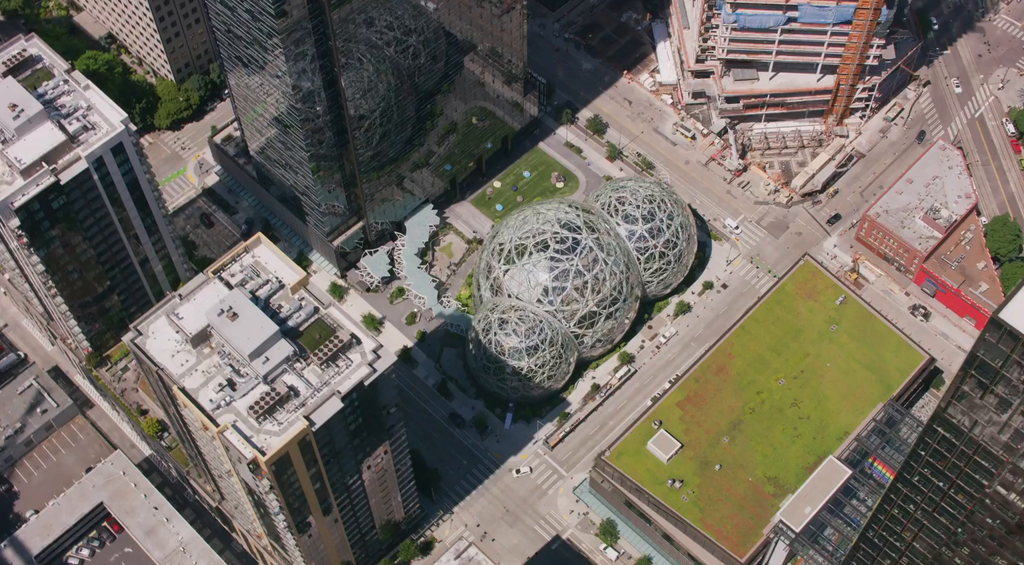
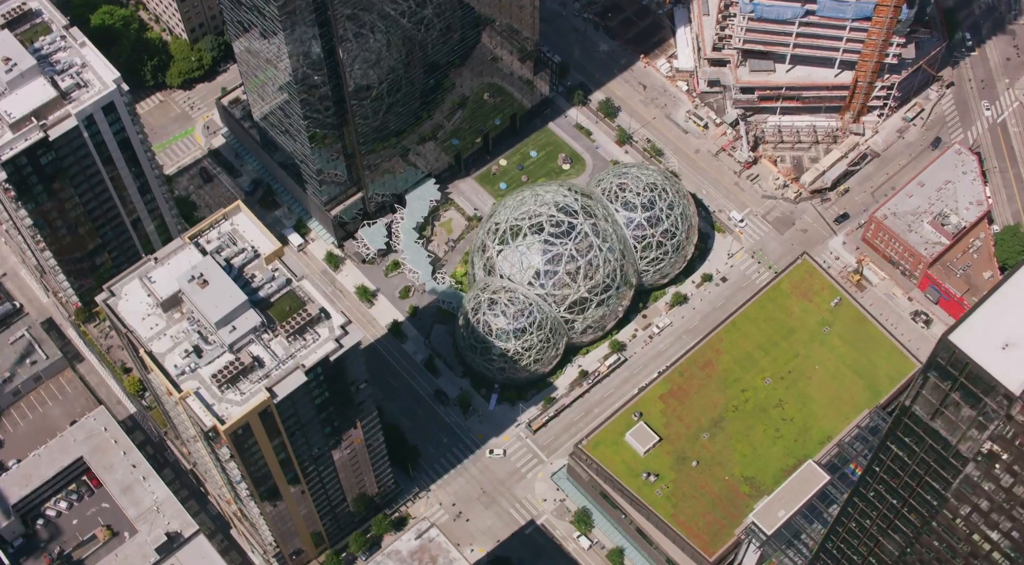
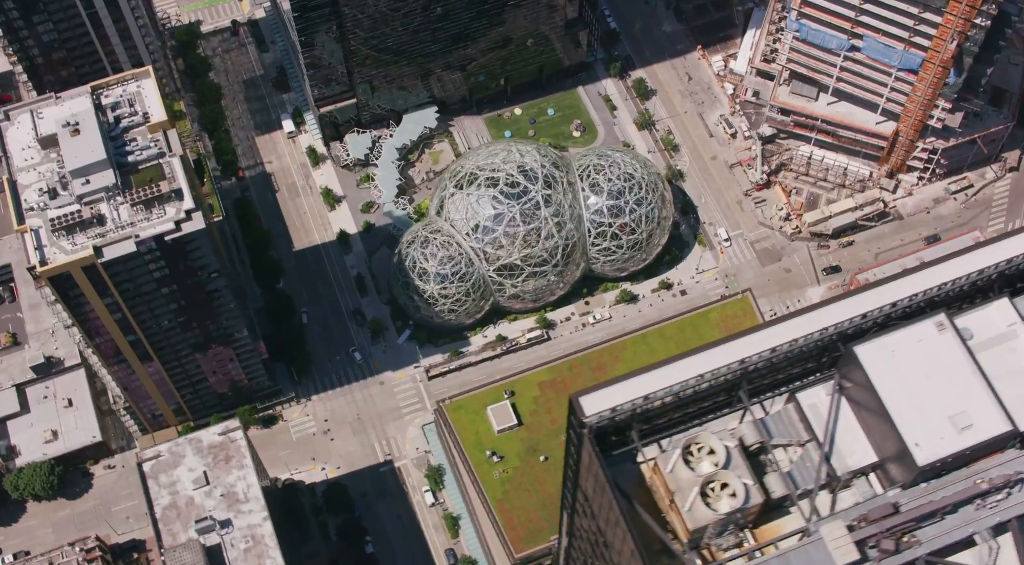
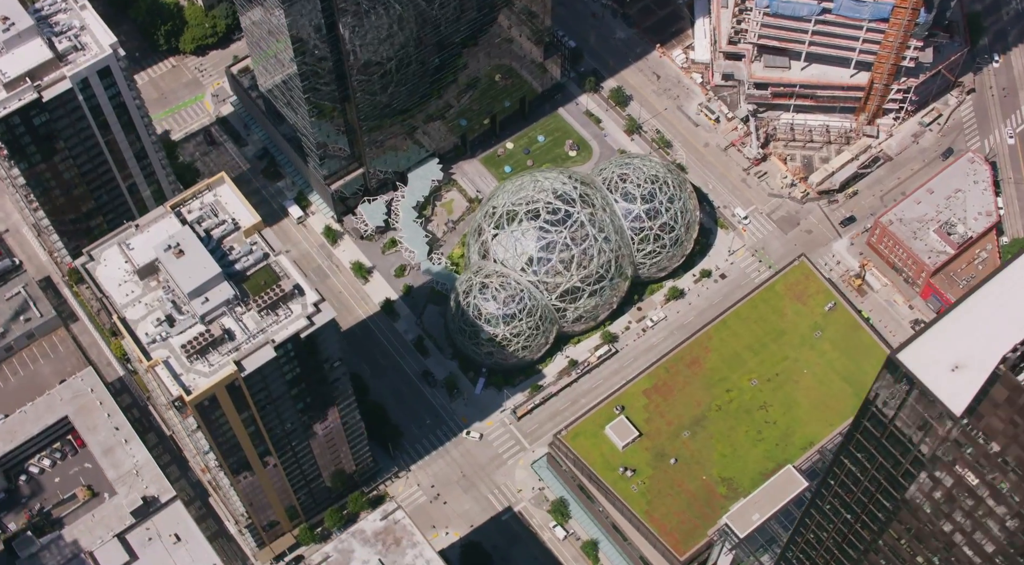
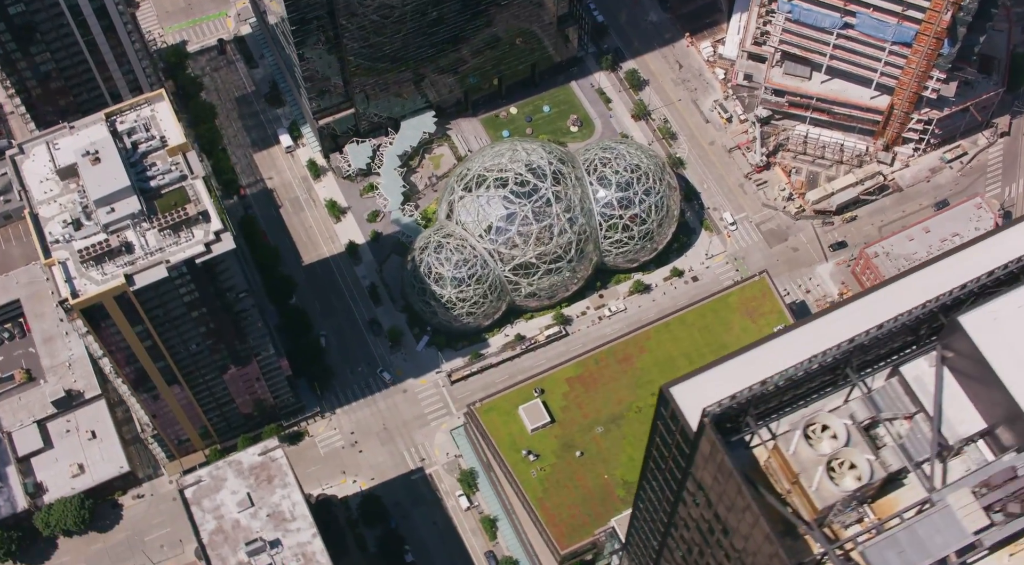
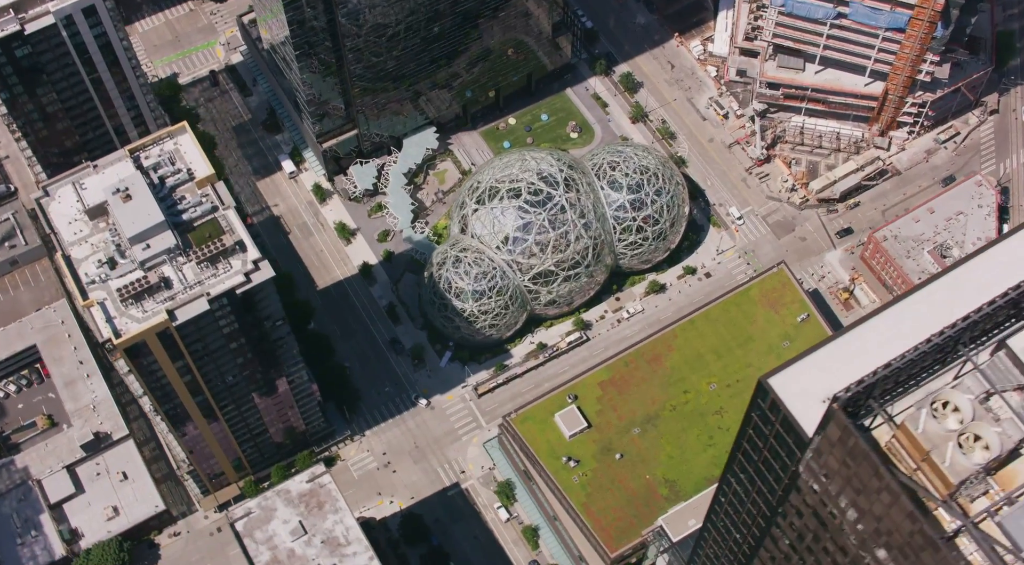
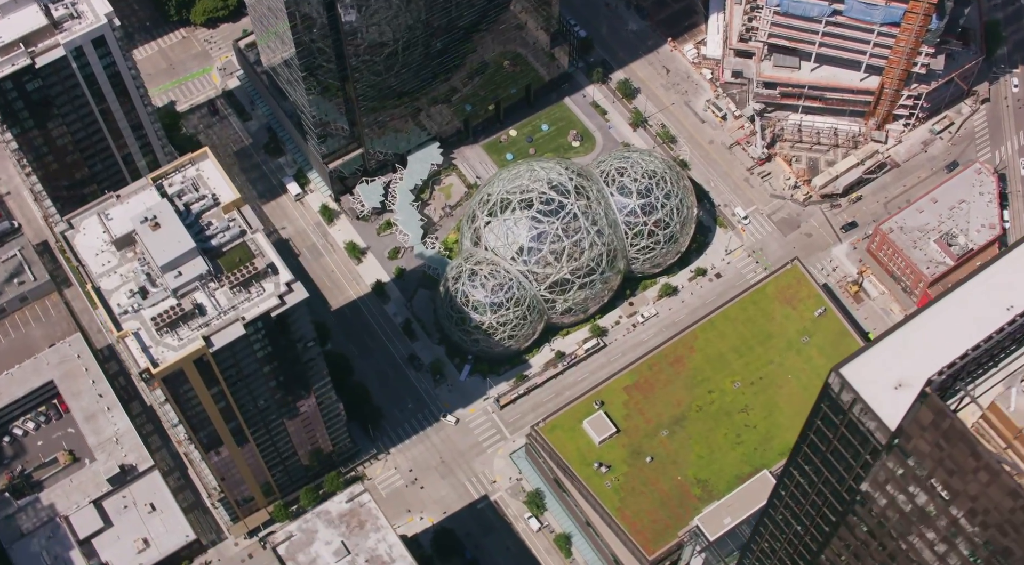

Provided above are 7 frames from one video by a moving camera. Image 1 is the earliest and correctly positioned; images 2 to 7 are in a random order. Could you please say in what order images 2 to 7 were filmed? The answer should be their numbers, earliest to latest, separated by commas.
2, 4, 7, 6, 5, 3
